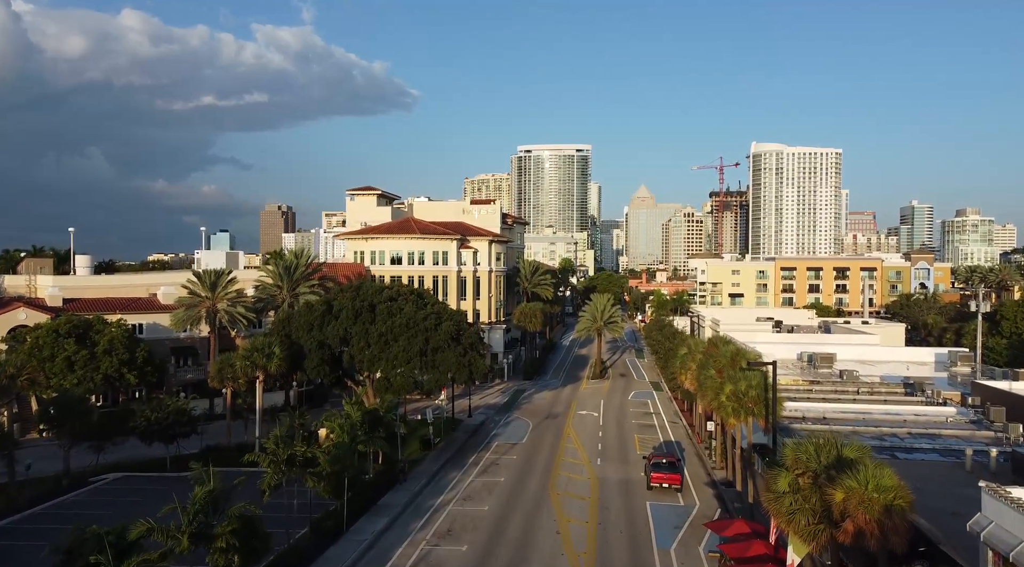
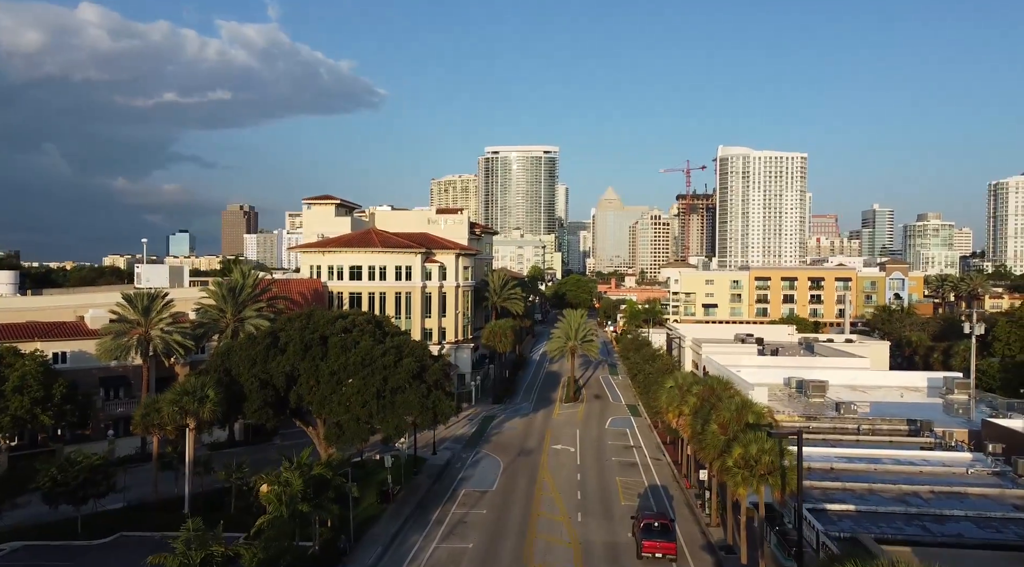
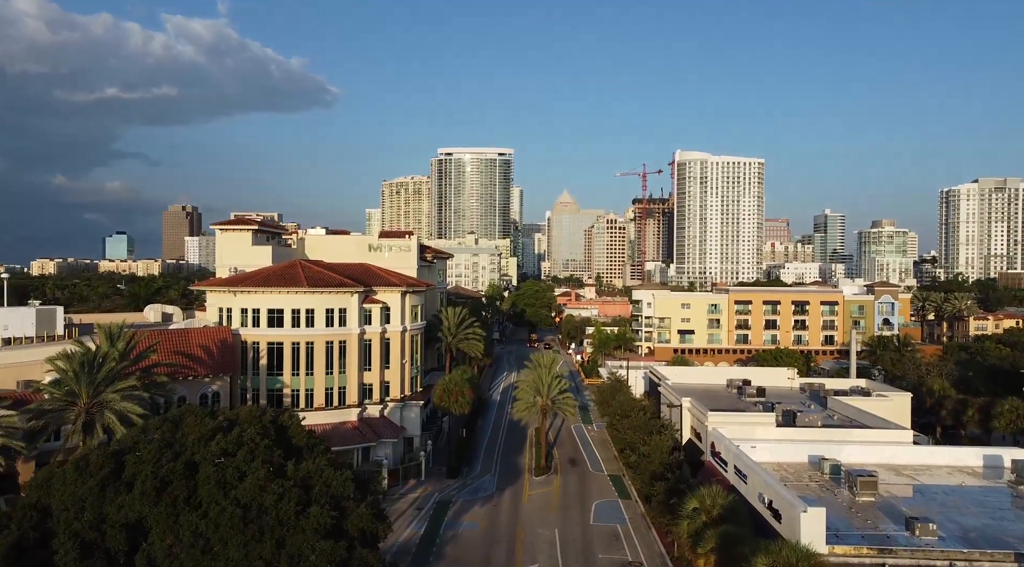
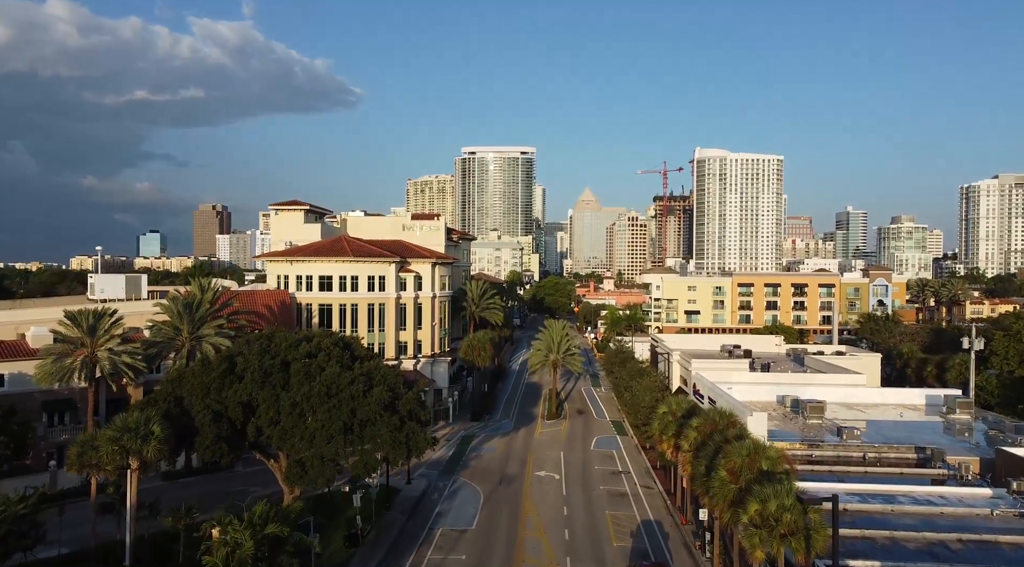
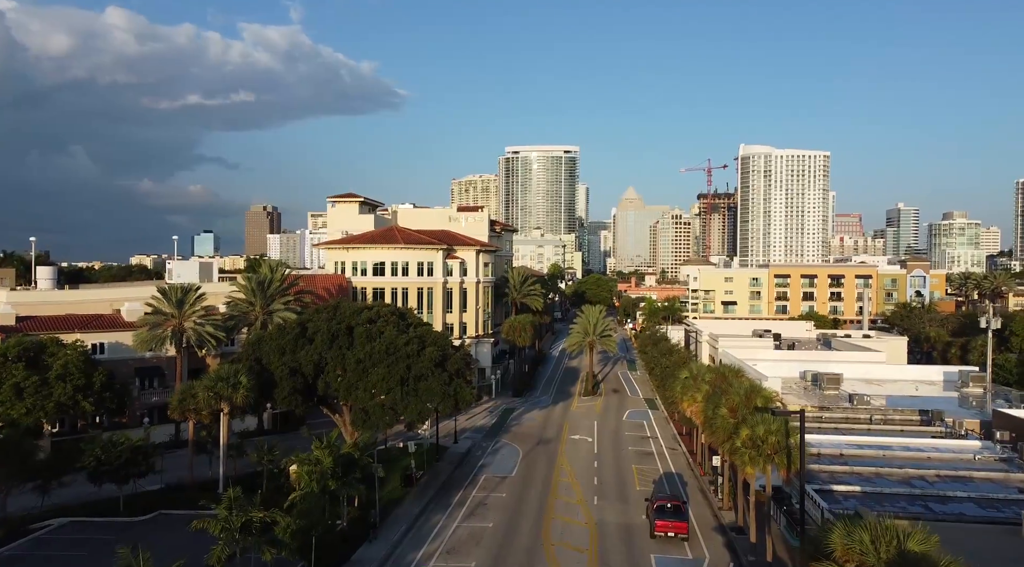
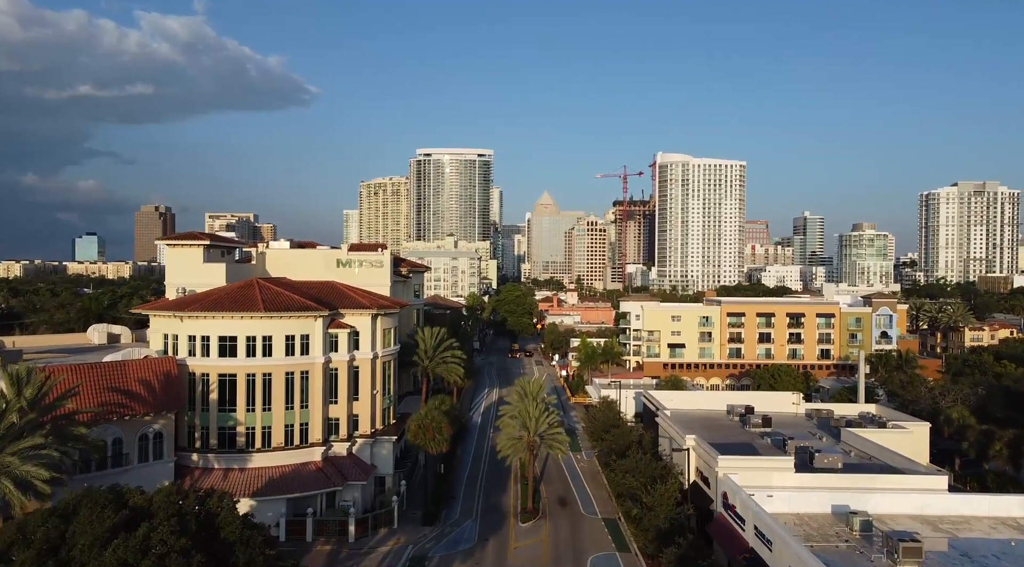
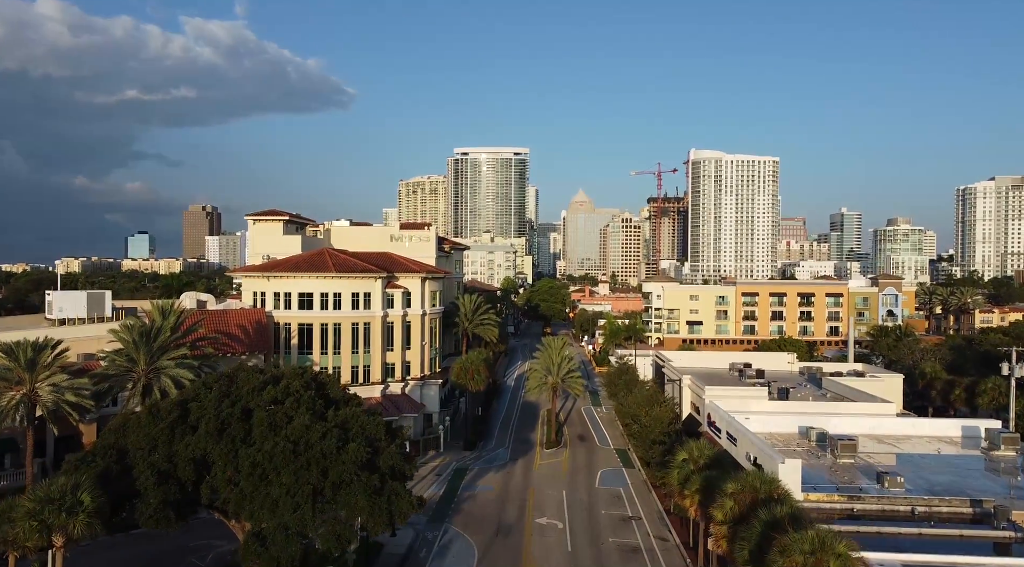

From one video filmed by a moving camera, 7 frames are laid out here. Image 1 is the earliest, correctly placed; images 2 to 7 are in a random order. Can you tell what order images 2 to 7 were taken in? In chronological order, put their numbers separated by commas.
5, 2, 4, 7, 3, 6
